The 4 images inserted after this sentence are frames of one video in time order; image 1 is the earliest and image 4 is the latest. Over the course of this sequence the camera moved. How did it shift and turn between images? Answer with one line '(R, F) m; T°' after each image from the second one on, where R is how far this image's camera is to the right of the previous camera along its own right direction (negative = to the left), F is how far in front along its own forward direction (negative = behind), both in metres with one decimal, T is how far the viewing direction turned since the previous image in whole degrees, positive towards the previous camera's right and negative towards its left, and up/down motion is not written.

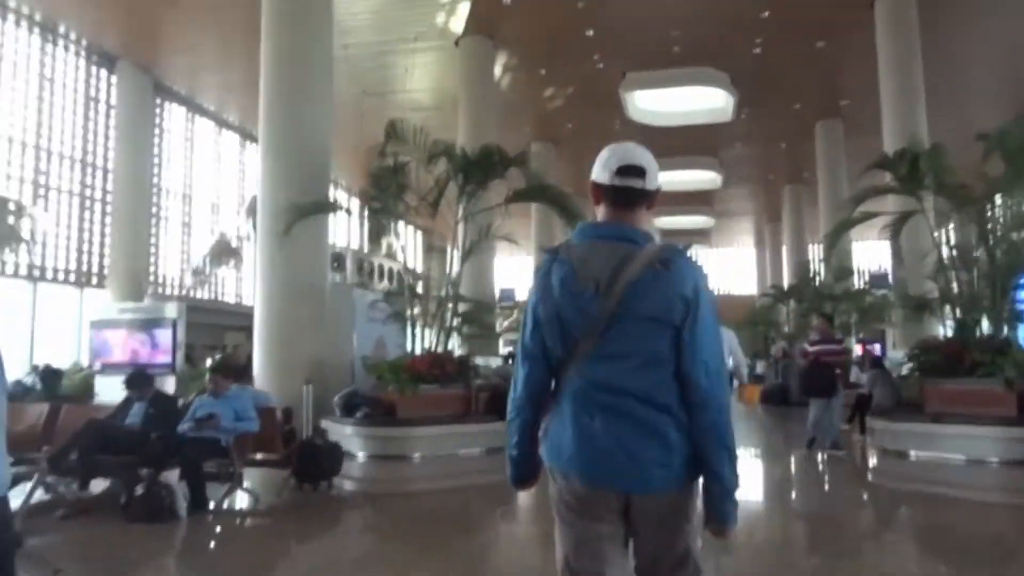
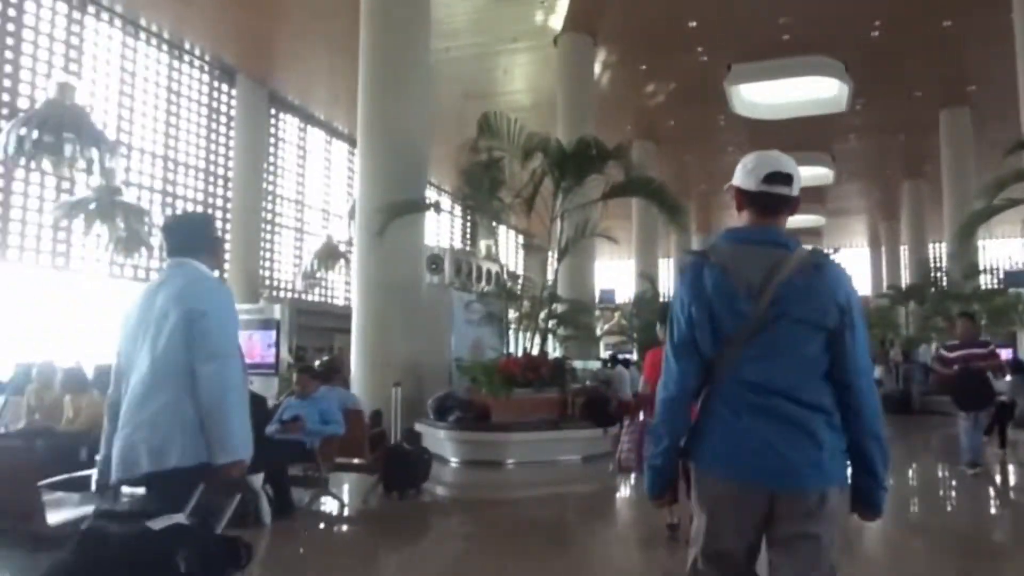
(0.0, +0.3) m; -7°
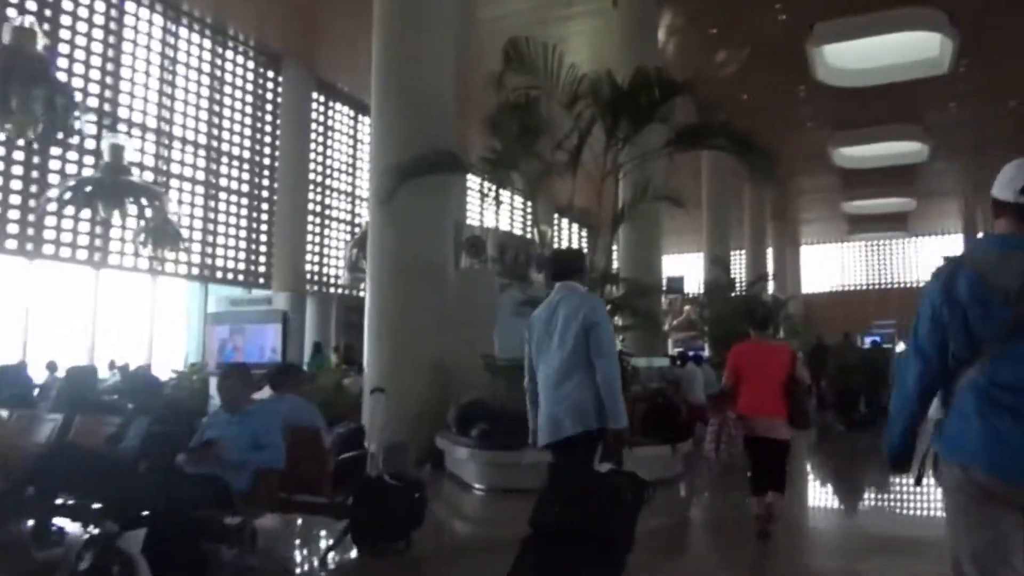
(+0.2, +1.5) m; -5°
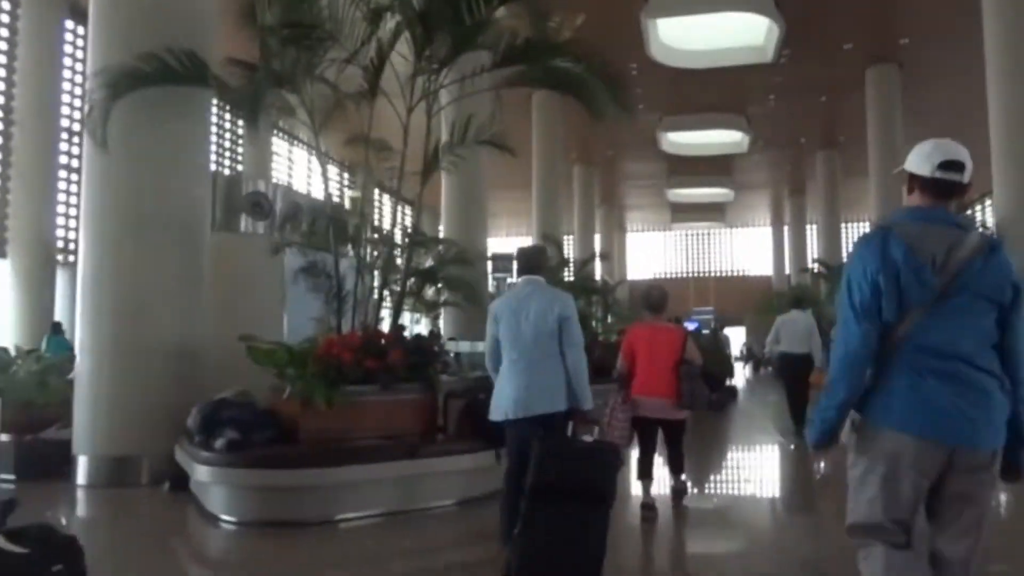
(+0.3, +1.3) m; +12°
